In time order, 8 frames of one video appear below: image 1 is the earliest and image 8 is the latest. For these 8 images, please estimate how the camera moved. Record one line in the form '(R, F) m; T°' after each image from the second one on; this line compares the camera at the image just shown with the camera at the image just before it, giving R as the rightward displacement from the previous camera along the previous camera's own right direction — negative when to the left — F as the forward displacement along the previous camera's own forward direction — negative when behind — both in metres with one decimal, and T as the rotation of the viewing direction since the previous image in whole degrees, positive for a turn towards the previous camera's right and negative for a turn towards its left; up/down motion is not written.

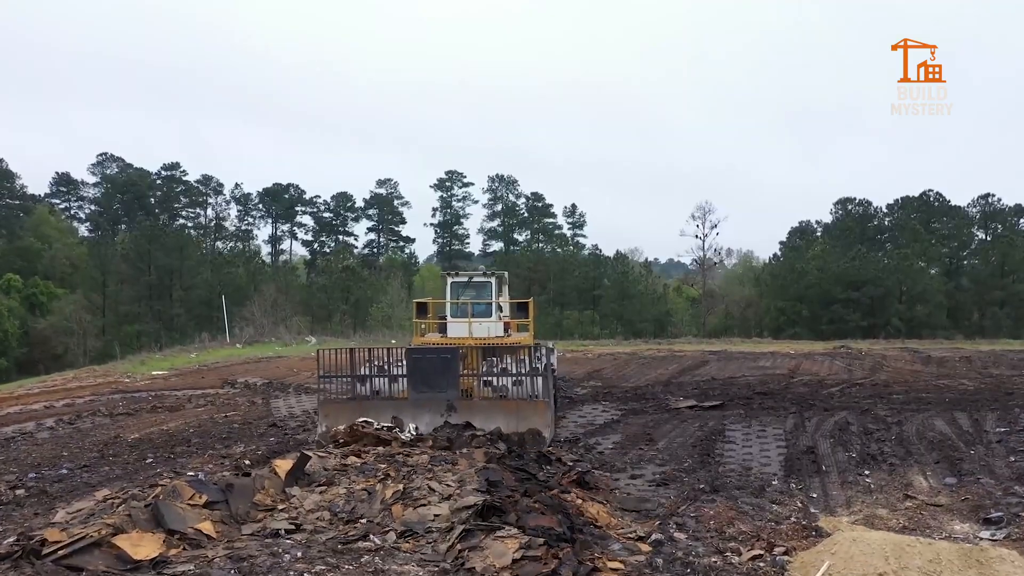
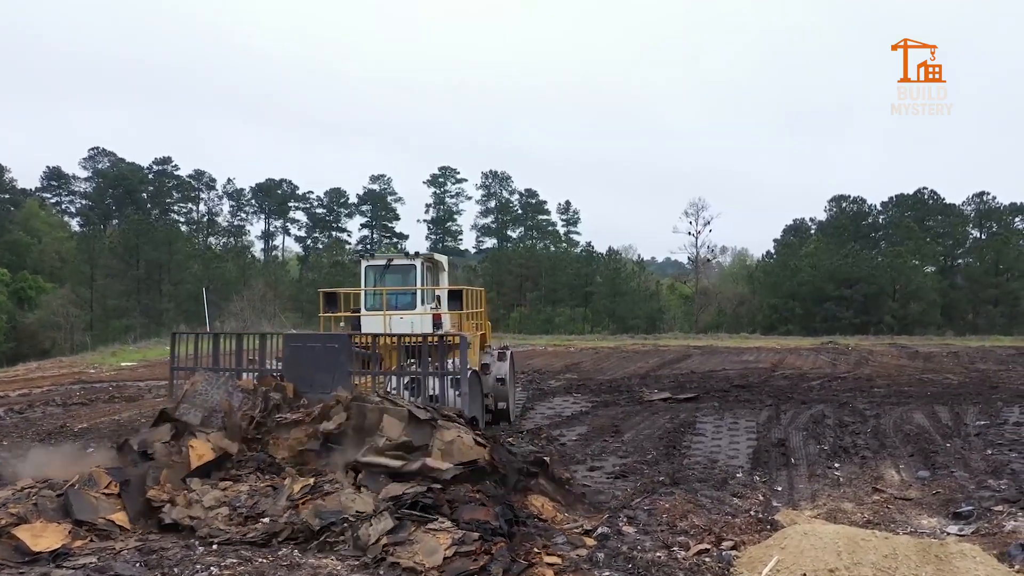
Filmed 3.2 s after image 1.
(+0.6, +0.5) m; 0°
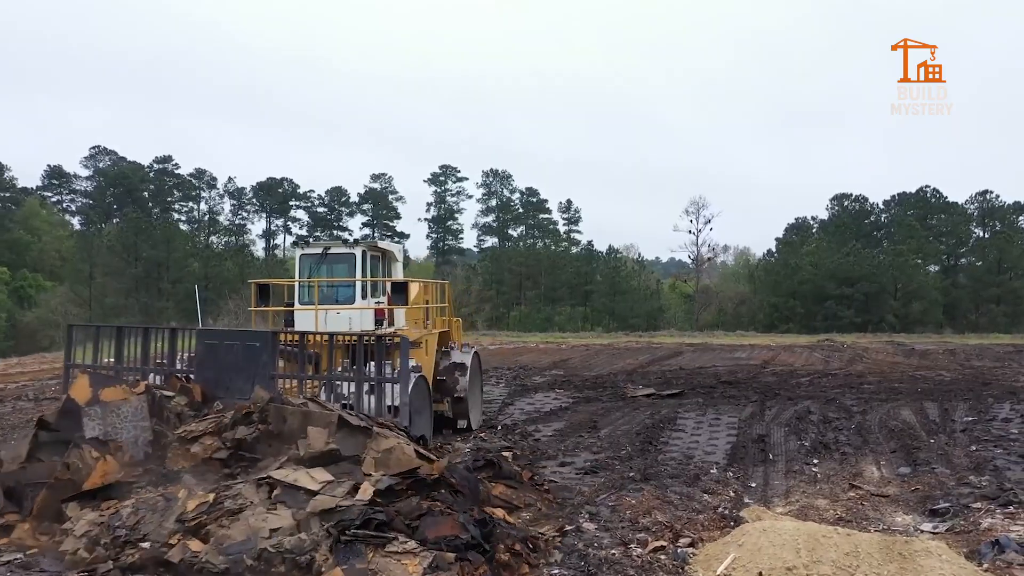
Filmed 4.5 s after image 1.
(+0.5, +0.3) m; 0°
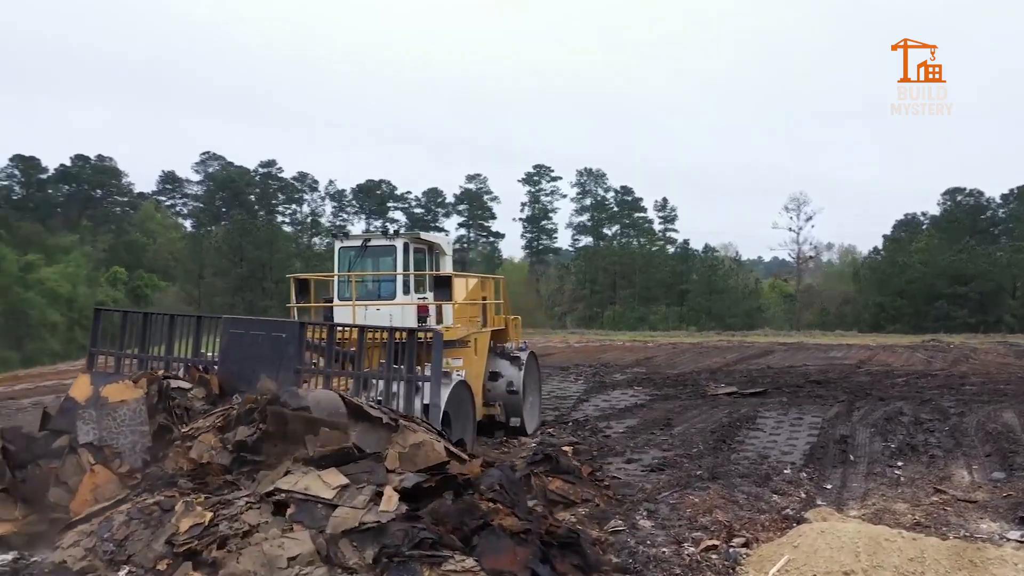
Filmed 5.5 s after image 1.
(+0.4, 0.0) m; -8°
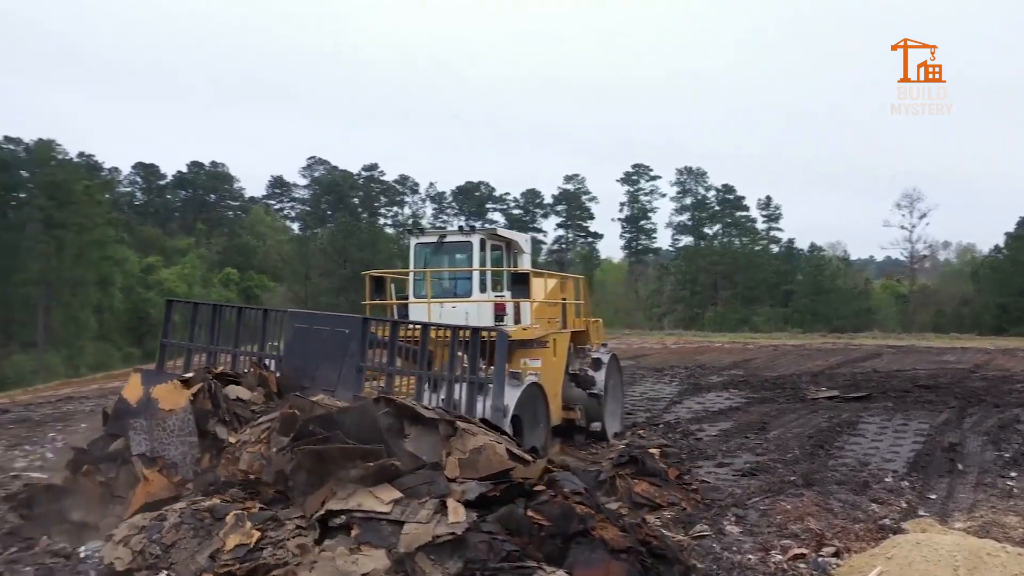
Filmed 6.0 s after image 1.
(+0.2, 0.0) m; -8°
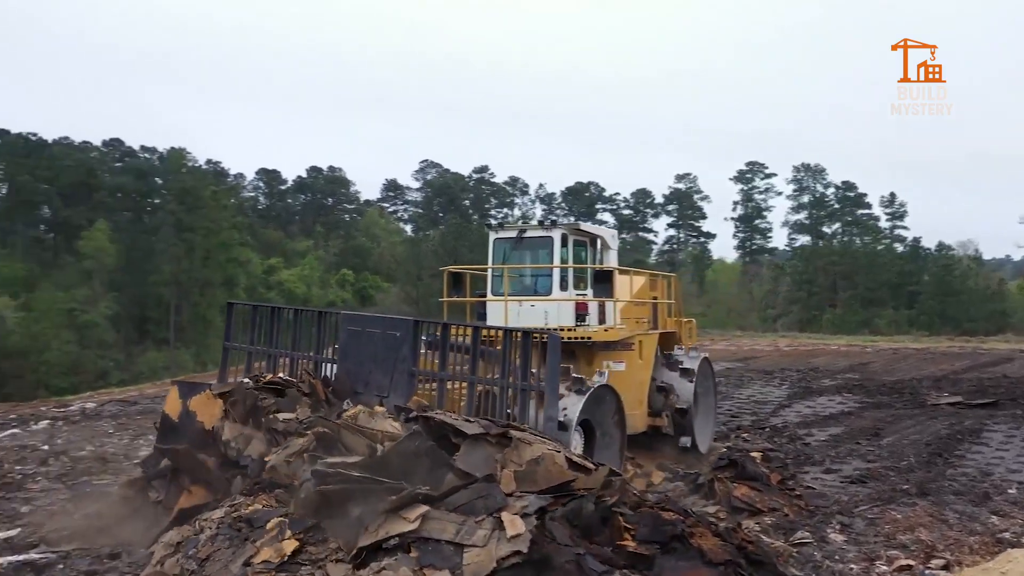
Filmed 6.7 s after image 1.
(+0.2, -0.1) m; -9°
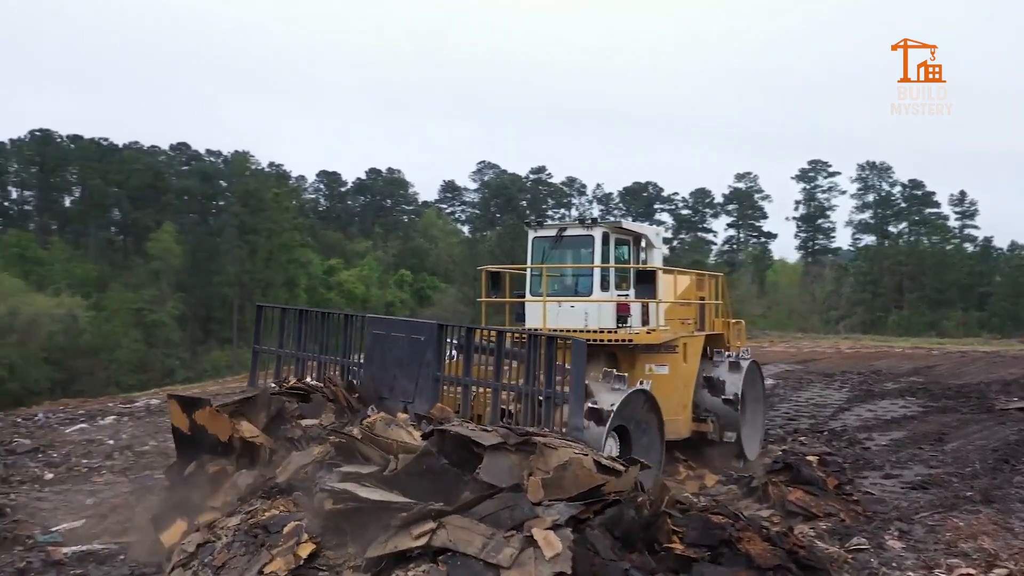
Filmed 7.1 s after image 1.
(+0.1, -0.1) m; -5°
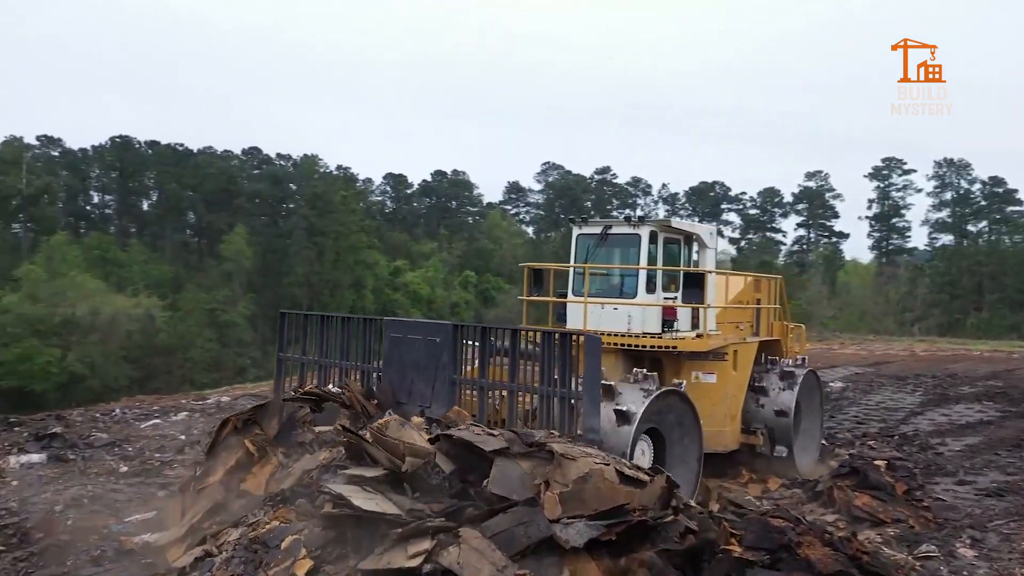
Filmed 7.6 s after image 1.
(+0.1, -0.1) m; -5°
